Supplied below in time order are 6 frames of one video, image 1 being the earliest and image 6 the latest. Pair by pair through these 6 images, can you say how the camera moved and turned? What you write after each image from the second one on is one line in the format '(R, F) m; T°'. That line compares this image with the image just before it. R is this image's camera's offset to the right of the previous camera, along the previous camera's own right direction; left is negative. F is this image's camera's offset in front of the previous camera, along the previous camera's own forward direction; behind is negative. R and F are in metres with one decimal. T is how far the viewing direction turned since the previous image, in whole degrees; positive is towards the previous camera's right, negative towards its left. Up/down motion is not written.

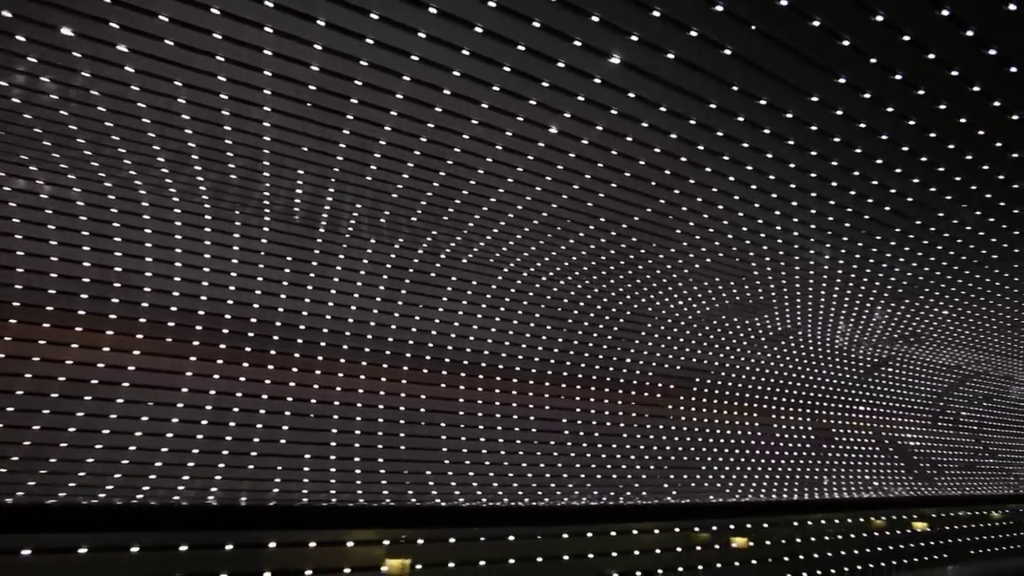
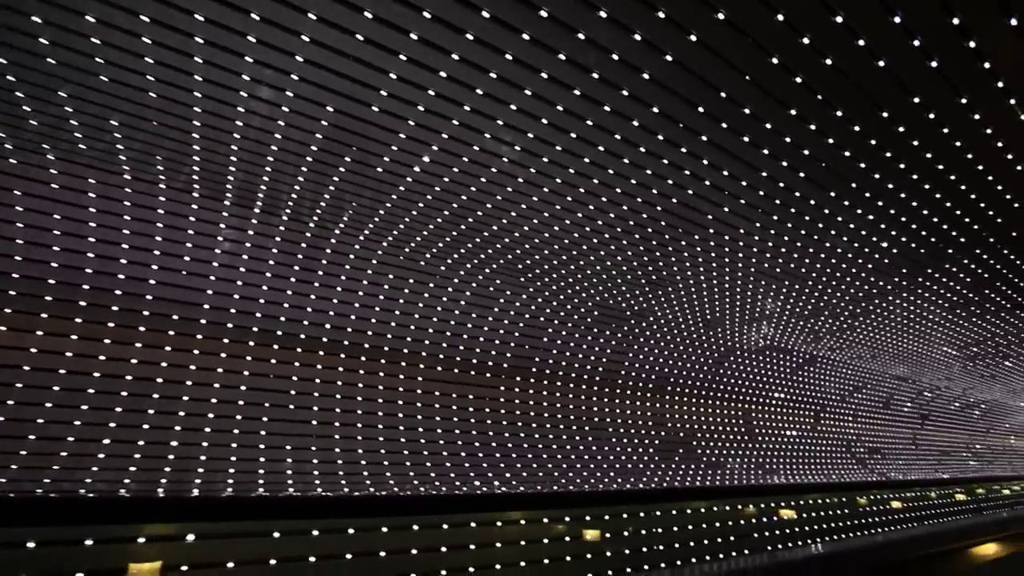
(+1.2, -0.2) m; 0°
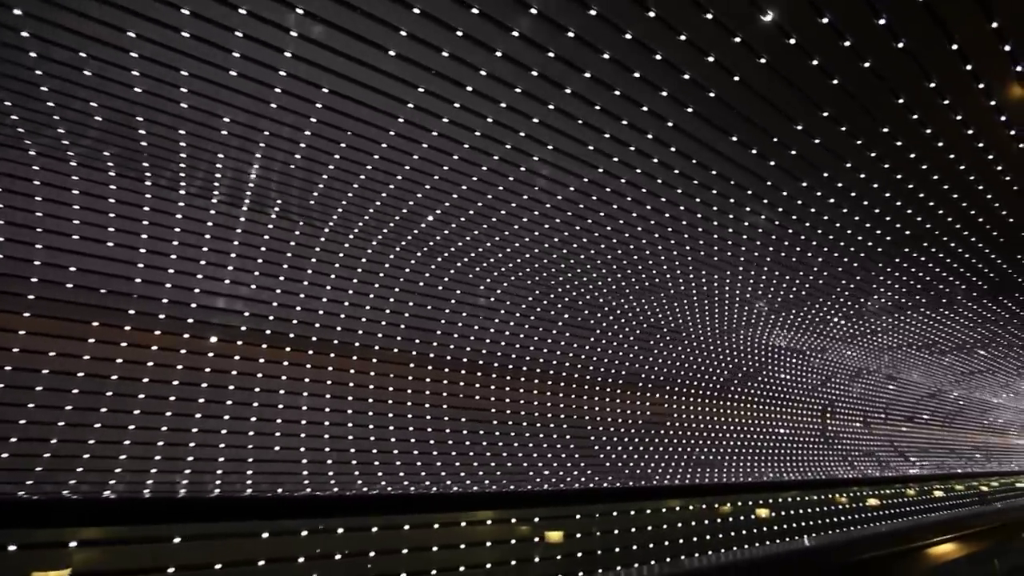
(+0.1, 0.0) m; +1°
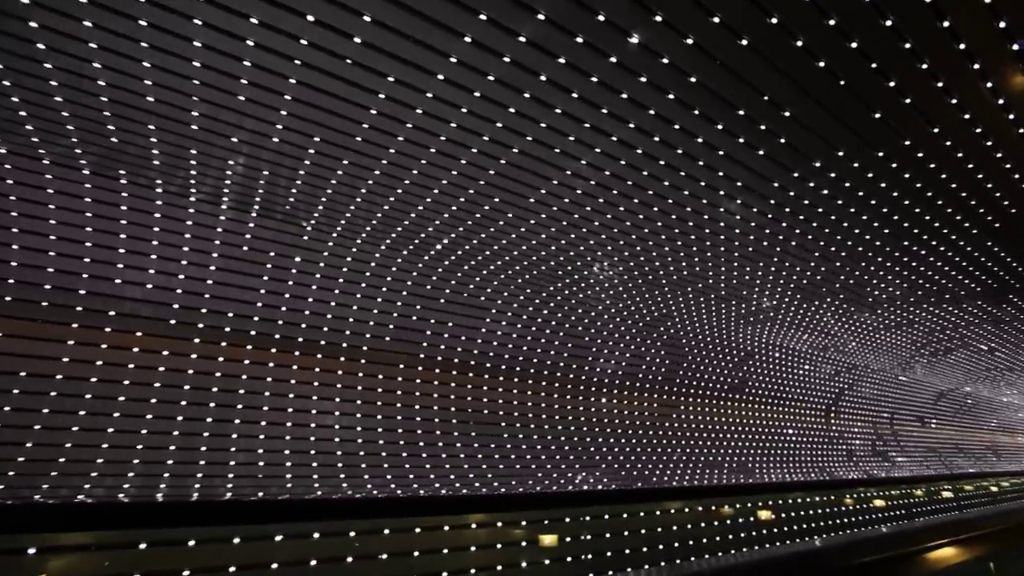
(-0.3, -0.4) m; -1°
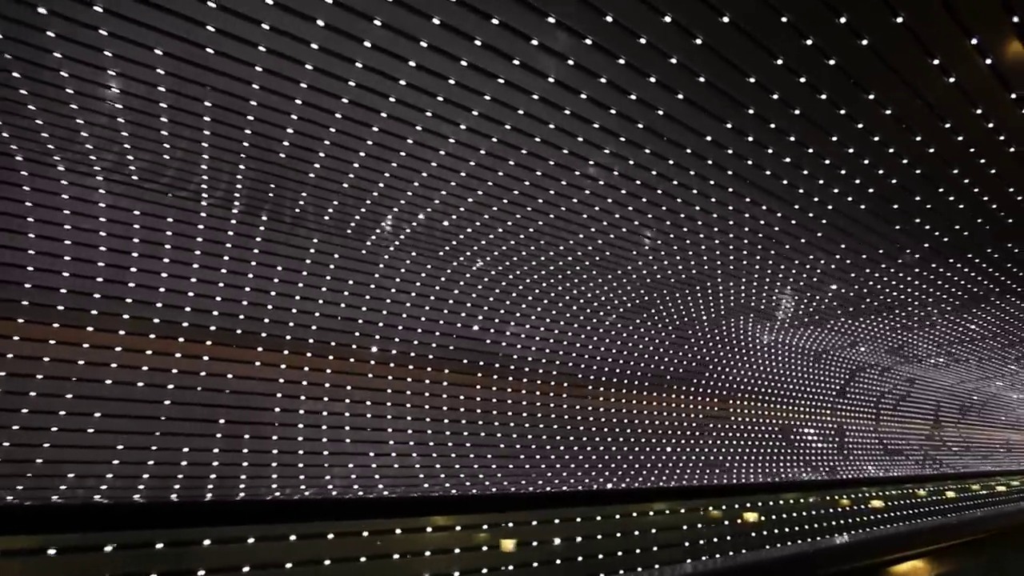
(+0.2, +0.3) m; 0°
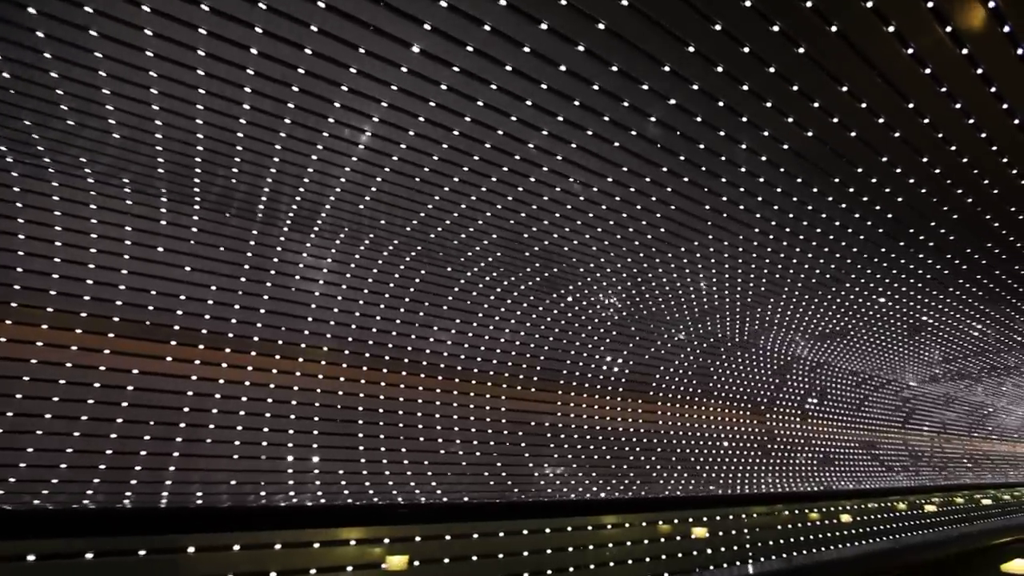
(+0.6, +0.6) m; +1°
